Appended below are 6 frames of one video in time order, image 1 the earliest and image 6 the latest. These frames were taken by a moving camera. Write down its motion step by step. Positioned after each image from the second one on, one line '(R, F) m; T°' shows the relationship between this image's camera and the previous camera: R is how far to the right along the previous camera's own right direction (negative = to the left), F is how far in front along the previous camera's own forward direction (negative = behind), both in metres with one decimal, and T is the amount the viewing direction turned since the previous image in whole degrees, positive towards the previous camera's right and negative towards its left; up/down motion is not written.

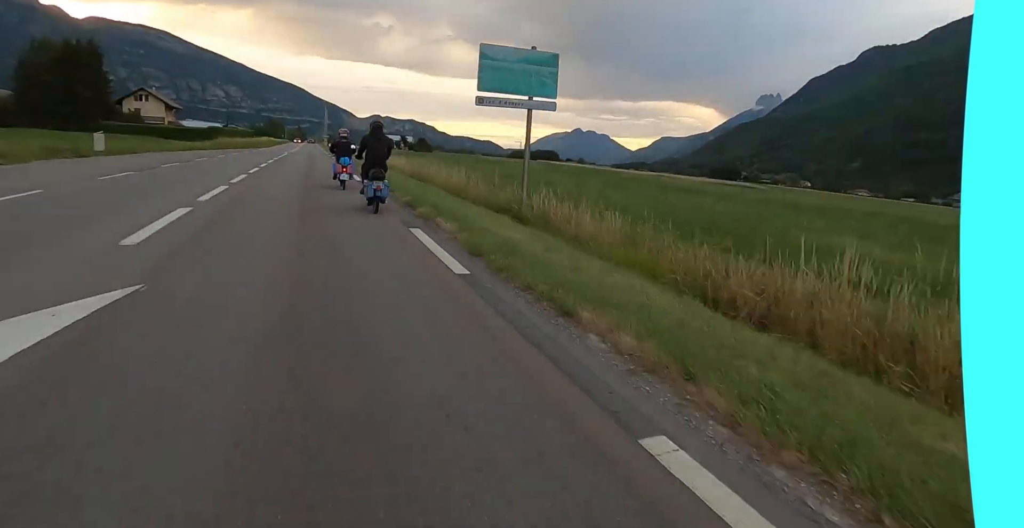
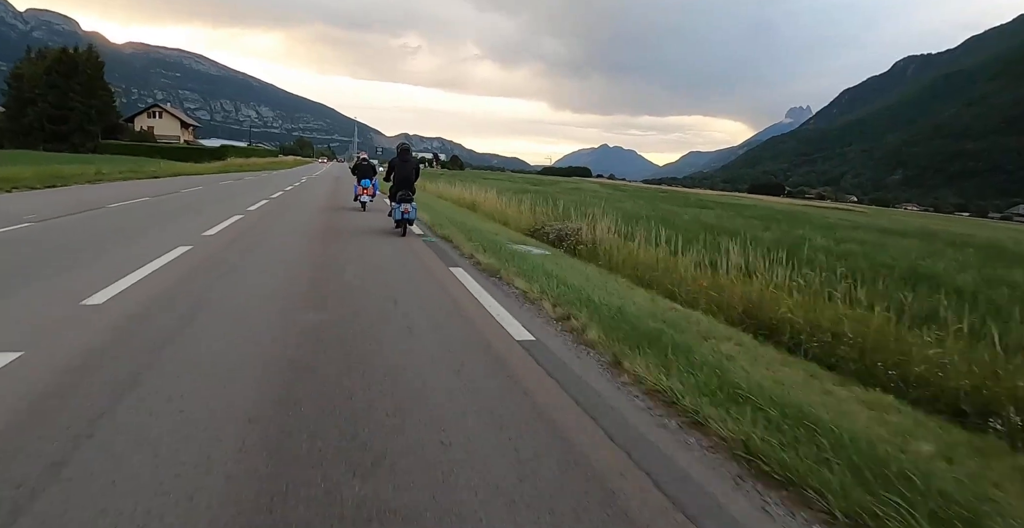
(-0.9, +2.3) m; -3°
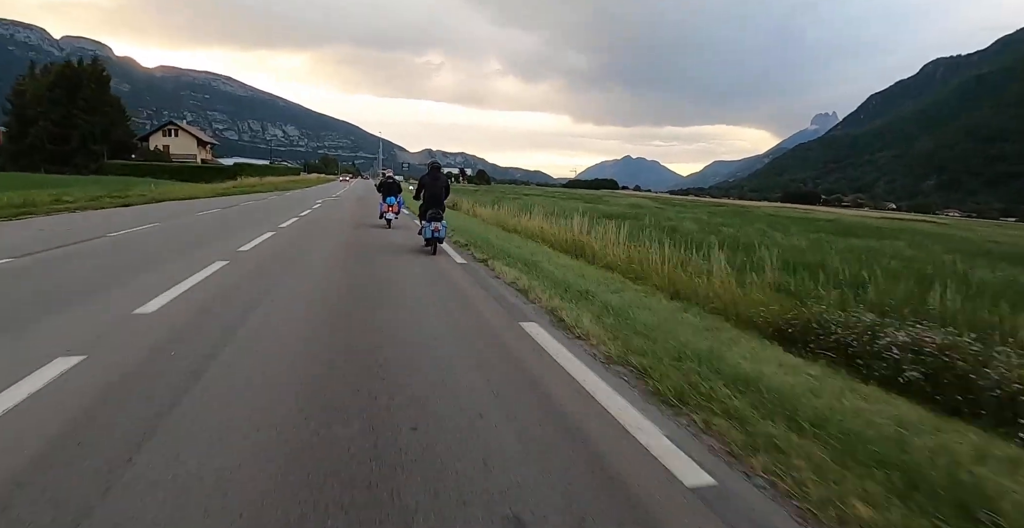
(-0.5, +1.3) m; -3°
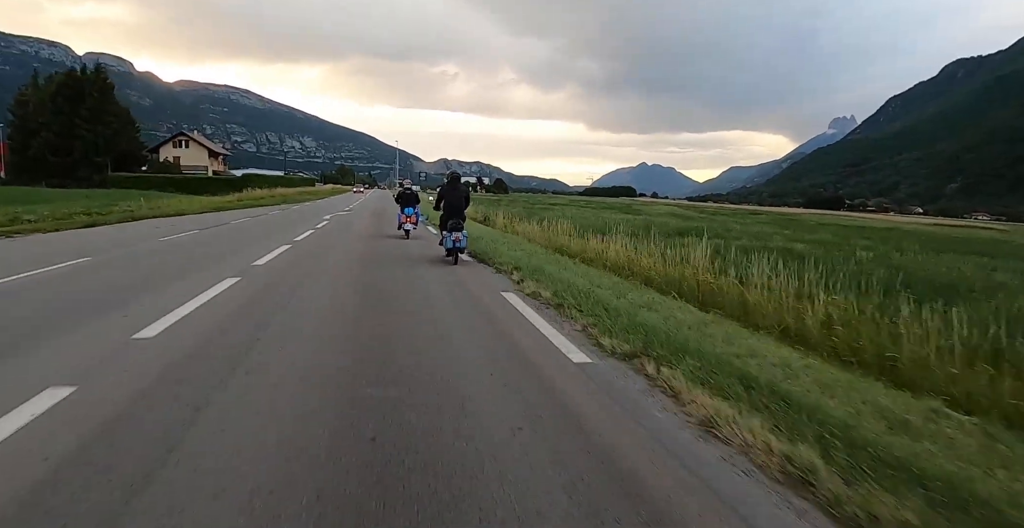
(-0.2, +0.7) m; -2°
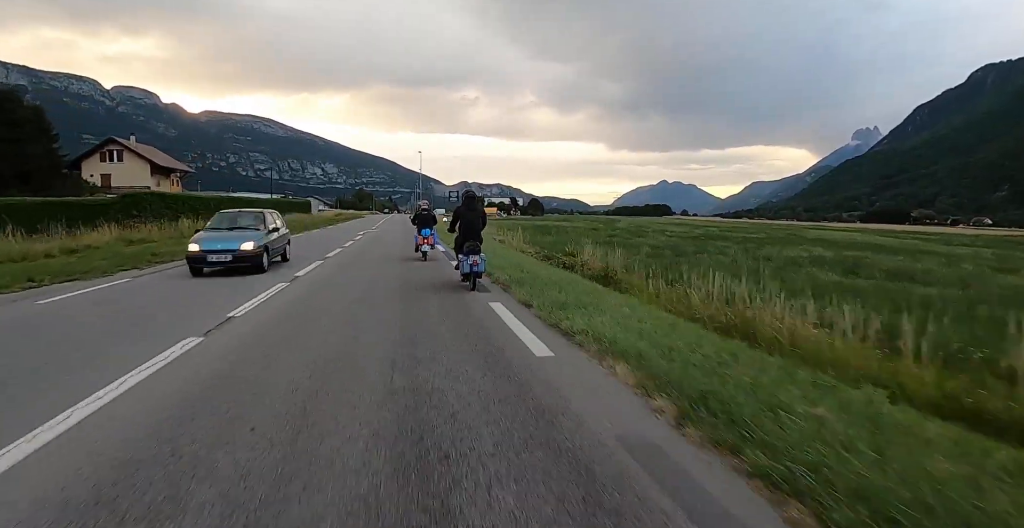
(-1.1, +4.2) m; -2°
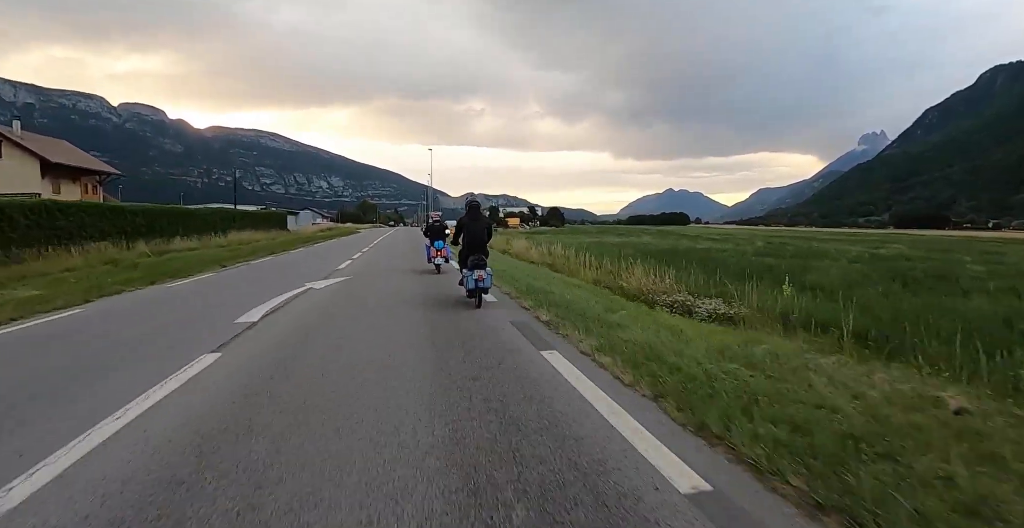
(-0.6, +2.8) m; -1°
